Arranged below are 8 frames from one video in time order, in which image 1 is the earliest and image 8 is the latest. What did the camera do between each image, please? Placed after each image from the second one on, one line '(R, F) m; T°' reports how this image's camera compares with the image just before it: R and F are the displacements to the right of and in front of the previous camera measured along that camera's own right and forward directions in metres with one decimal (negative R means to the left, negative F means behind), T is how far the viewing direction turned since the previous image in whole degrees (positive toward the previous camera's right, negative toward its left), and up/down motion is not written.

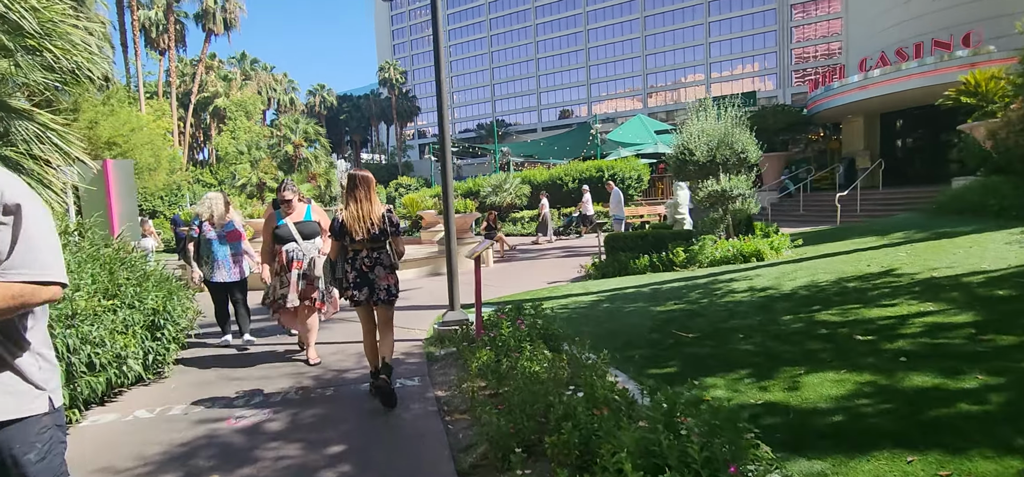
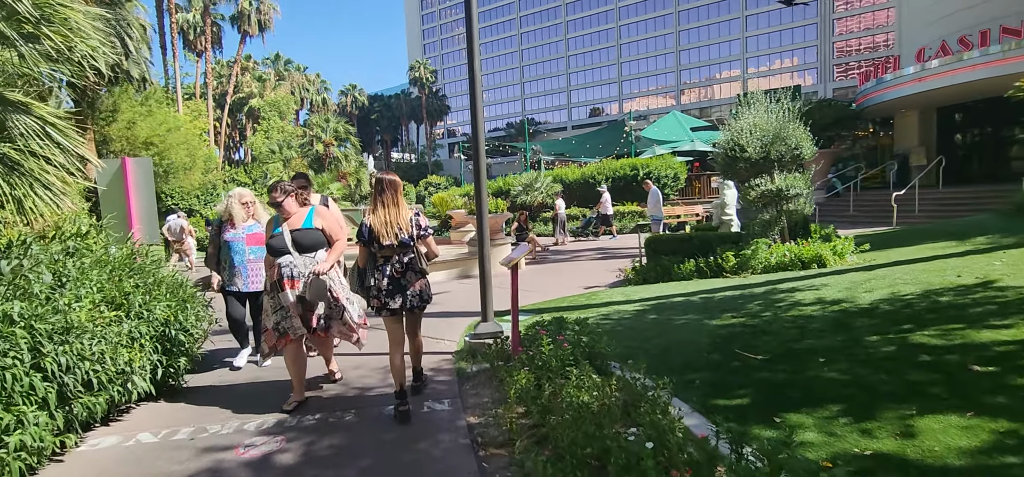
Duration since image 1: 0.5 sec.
(-0.1, +0.5) m; -3°
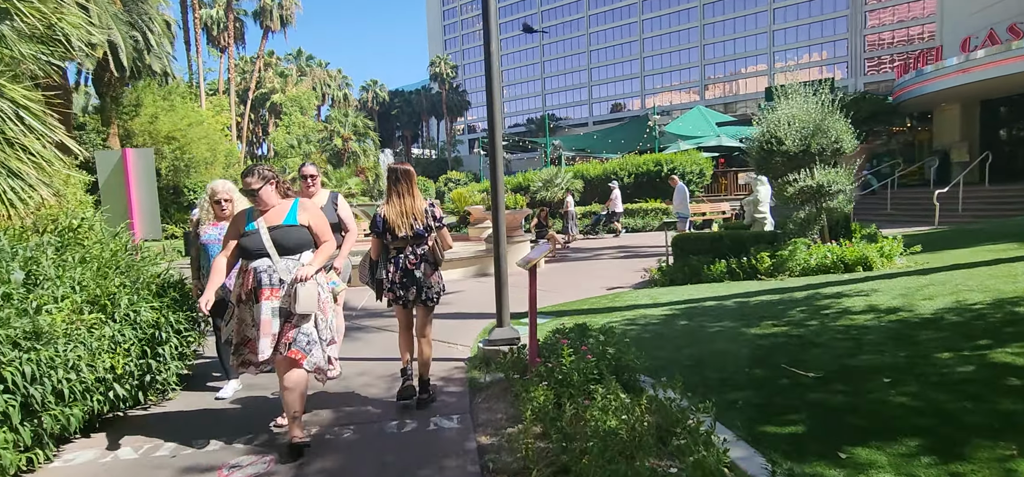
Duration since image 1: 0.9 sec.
(0.0, +0.4) m; -2°
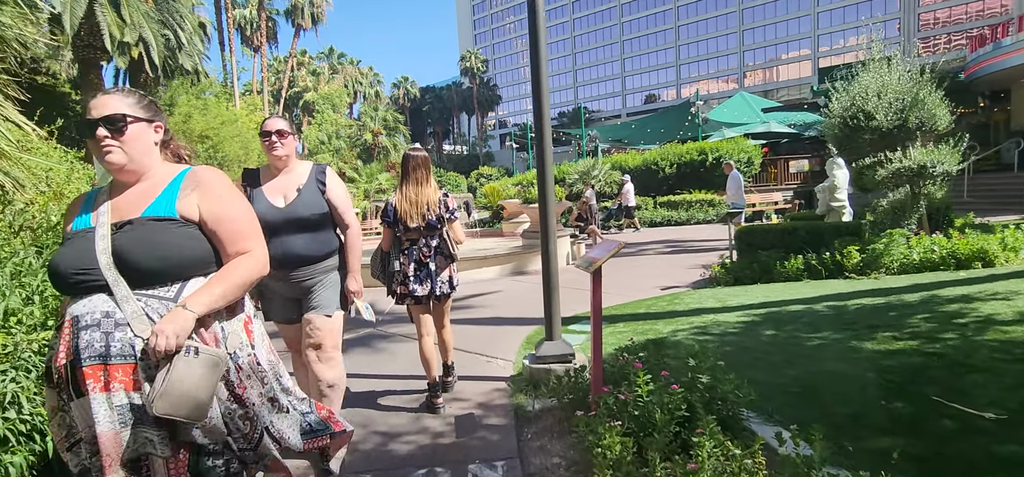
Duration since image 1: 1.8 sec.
(-0.1, +0.8) m; -3°
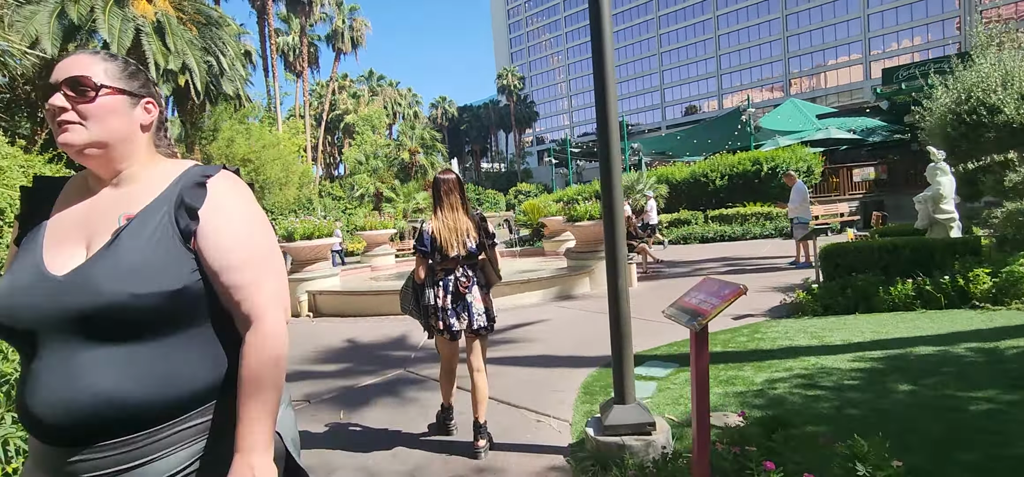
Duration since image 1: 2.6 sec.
(-0.1, +0.8) m; -4°
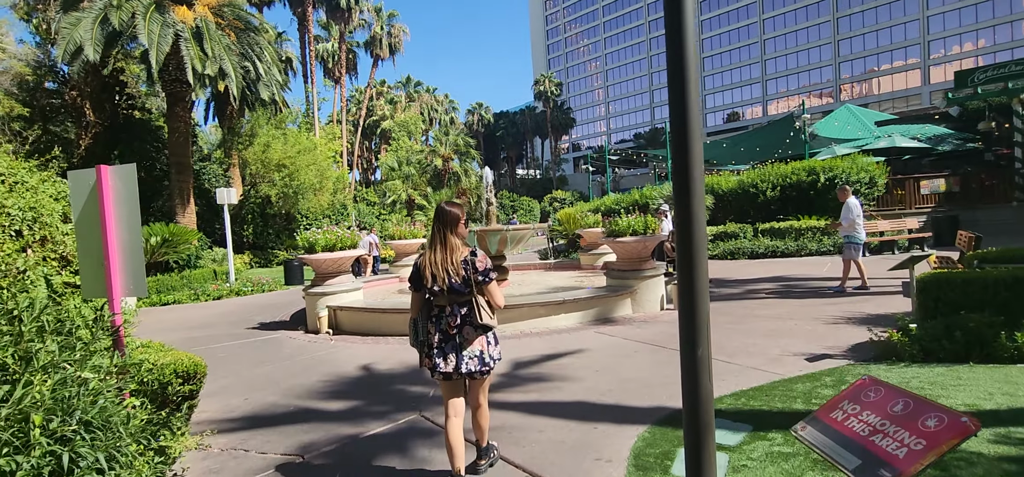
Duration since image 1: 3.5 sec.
(0.0, +0.8) m; -4°
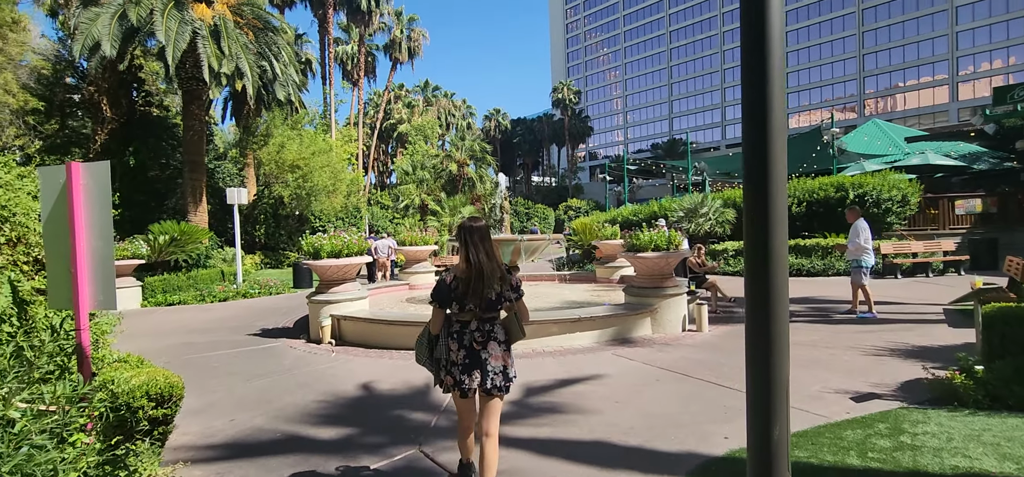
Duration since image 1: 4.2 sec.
(0.0, +0.5) m; -1°
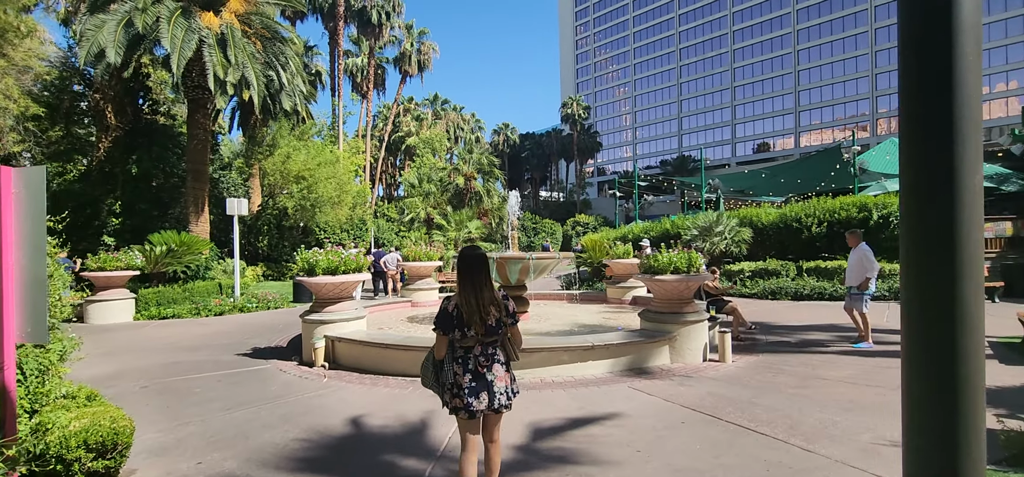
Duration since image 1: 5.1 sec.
(0.0, +0.6) m; -1°
